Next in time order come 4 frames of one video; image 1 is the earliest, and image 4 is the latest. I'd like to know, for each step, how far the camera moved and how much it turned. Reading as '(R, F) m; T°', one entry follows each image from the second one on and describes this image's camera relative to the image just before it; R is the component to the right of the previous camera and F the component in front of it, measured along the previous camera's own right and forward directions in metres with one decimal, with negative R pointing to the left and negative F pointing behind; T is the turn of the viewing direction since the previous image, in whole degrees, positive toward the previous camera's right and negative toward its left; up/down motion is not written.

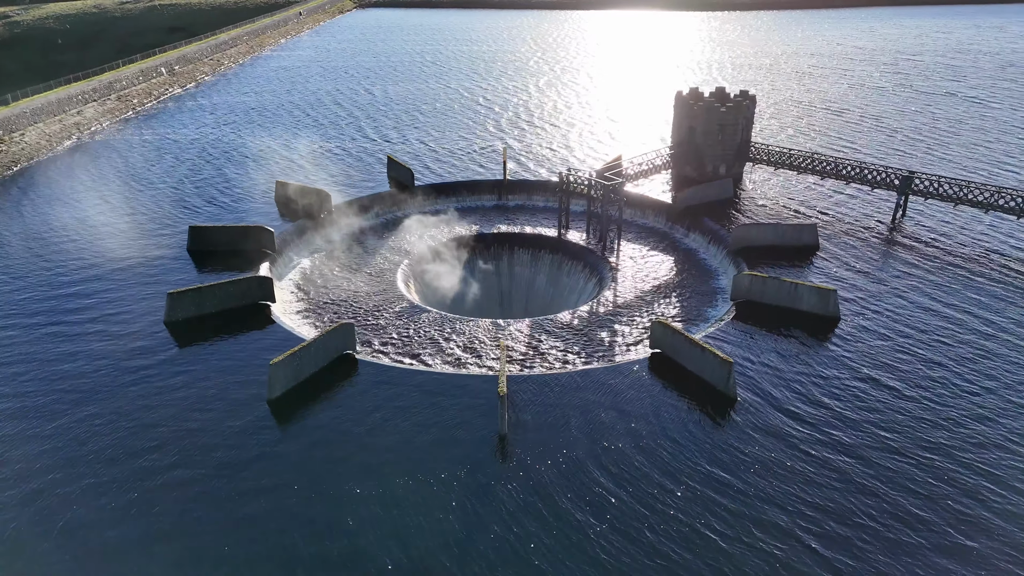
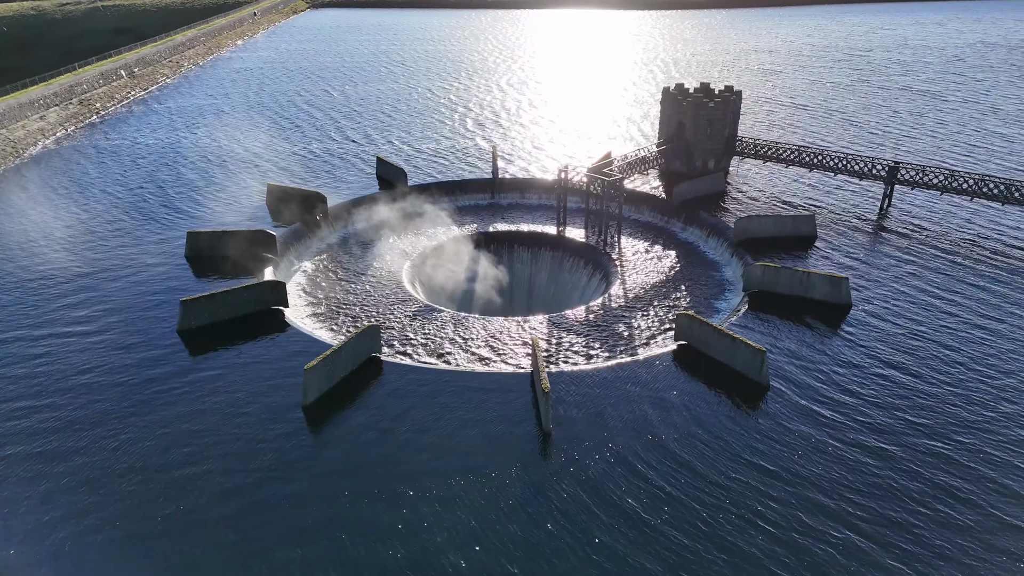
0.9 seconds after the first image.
(-3.8, +0.2) m; +4°
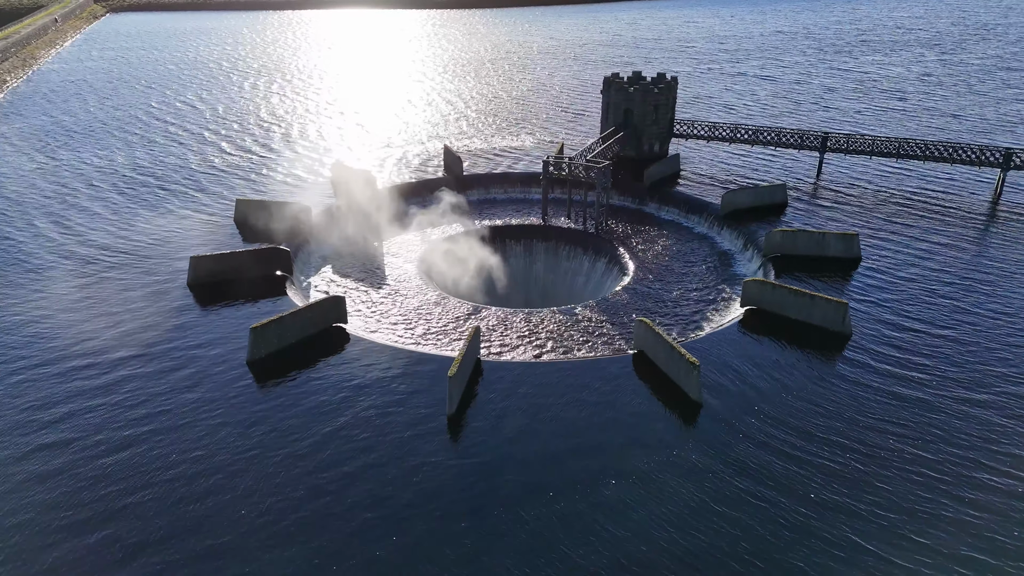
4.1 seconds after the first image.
(-13.9, +1.6) m; +14°
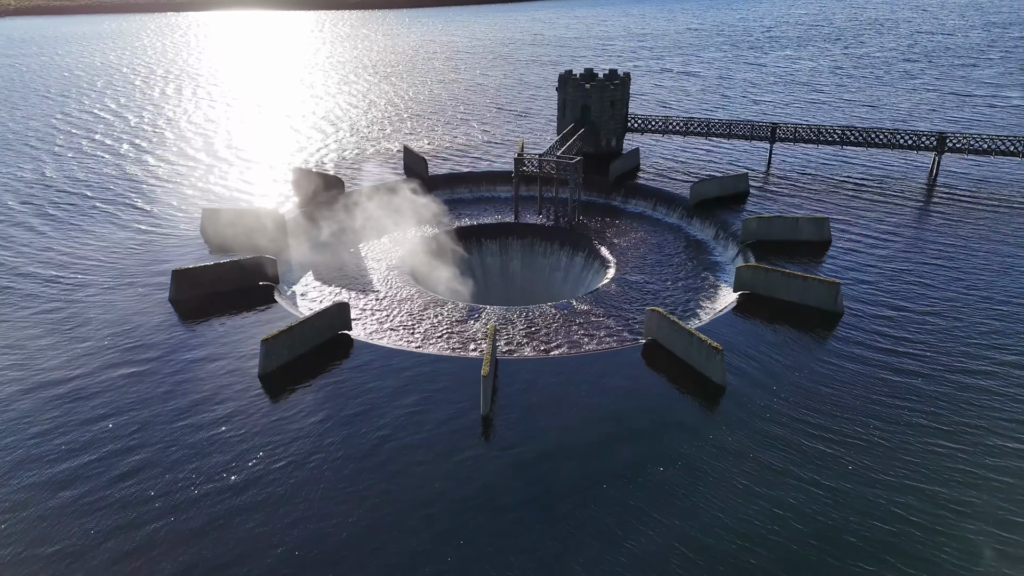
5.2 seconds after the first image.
(-4.8, +0.2) m; +7°
